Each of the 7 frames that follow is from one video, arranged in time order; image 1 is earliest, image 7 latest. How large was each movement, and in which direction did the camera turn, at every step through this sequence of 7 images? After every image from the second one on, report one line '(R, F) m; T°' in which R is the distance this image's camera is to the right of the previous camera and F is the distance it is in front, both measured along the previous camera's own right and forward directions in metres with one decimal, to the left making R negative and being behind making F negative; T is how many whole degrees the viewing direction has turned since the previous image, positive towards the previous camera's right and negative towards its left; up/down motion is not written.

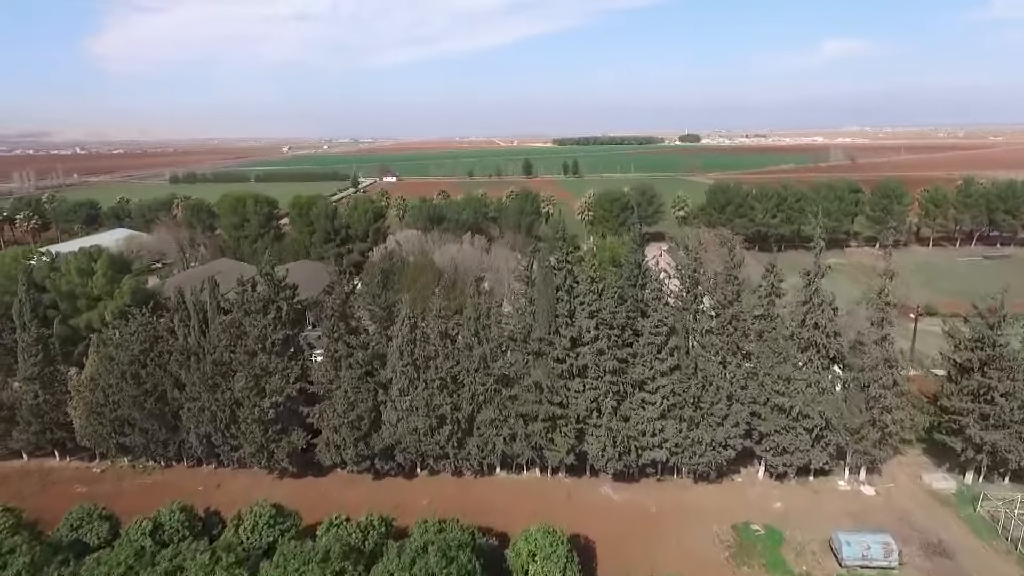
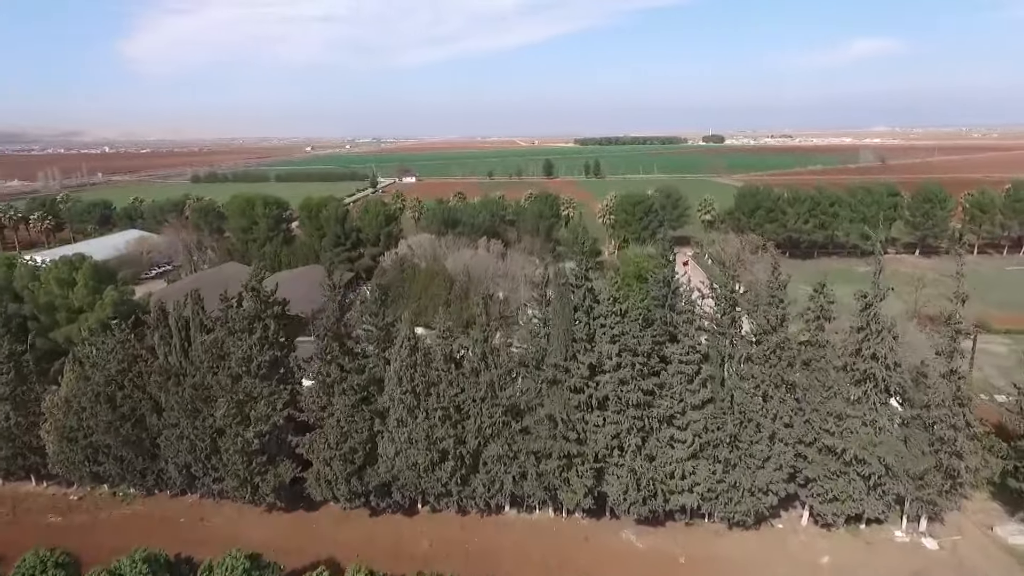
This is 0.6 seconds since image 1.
(+0.2, +2.0) m; -2°
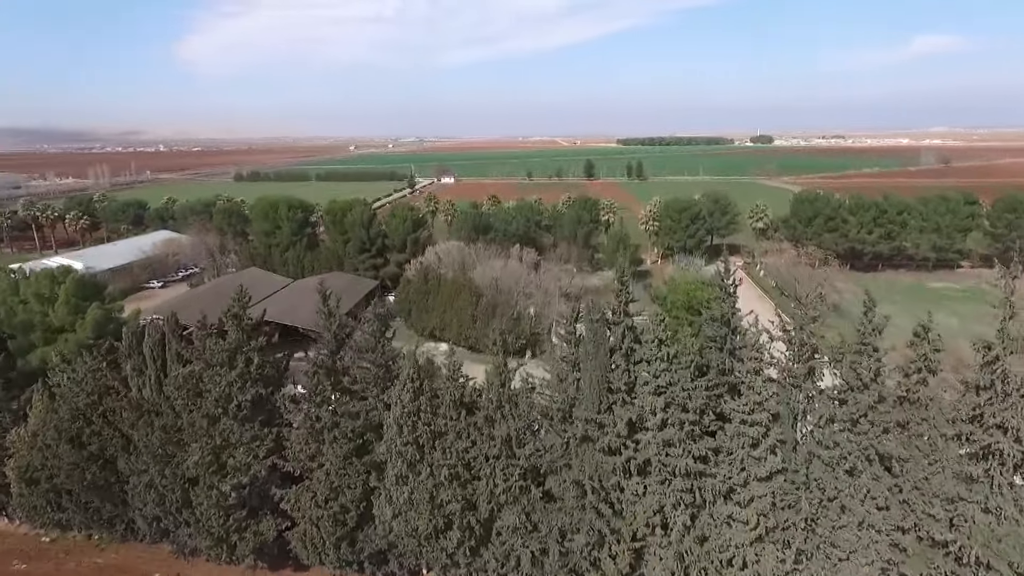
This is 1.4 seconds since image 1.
(+0.3, +2.8) m; -4°
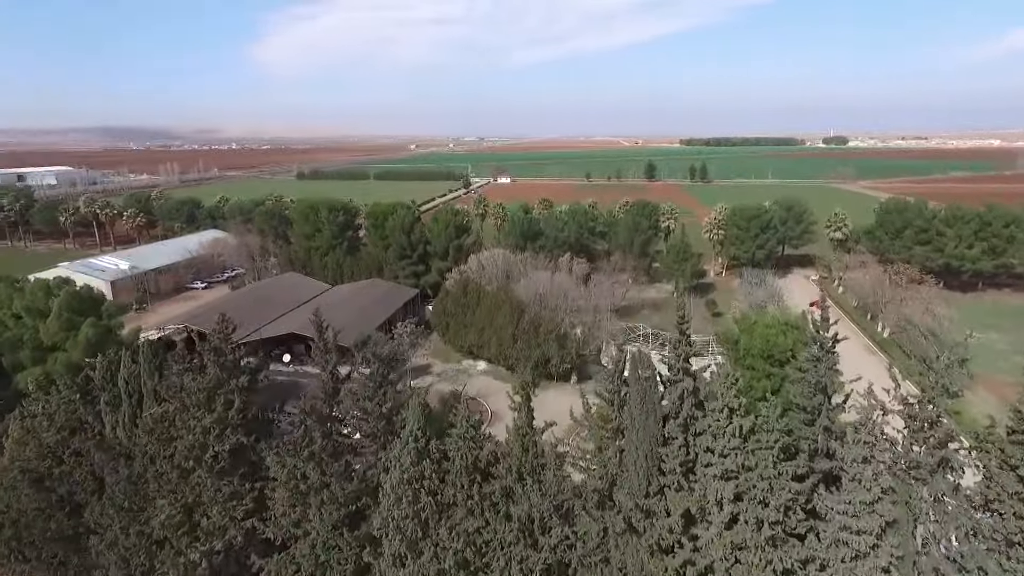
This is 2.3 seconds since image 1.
(+0.5, +2.8) m; -5°
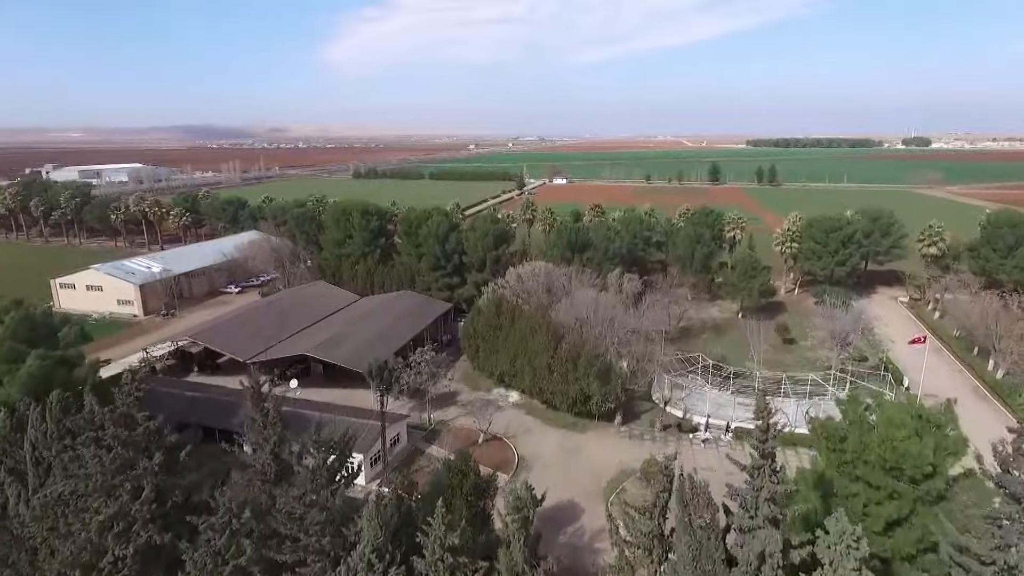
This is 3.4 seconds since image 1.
(+0.7, +3.6) m; -5°
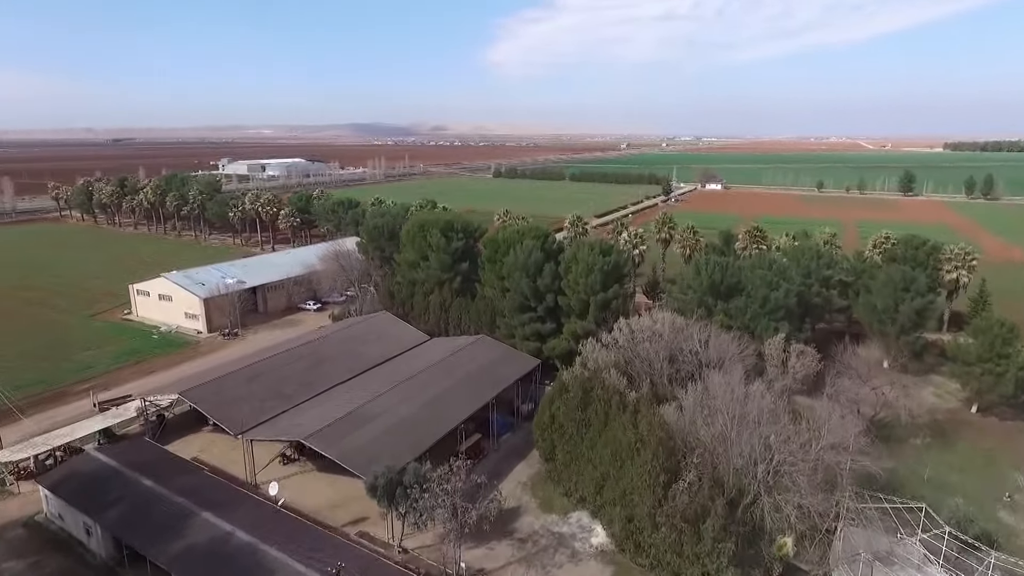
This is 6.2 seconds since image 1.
(+1.2, +9.0) m; -13°
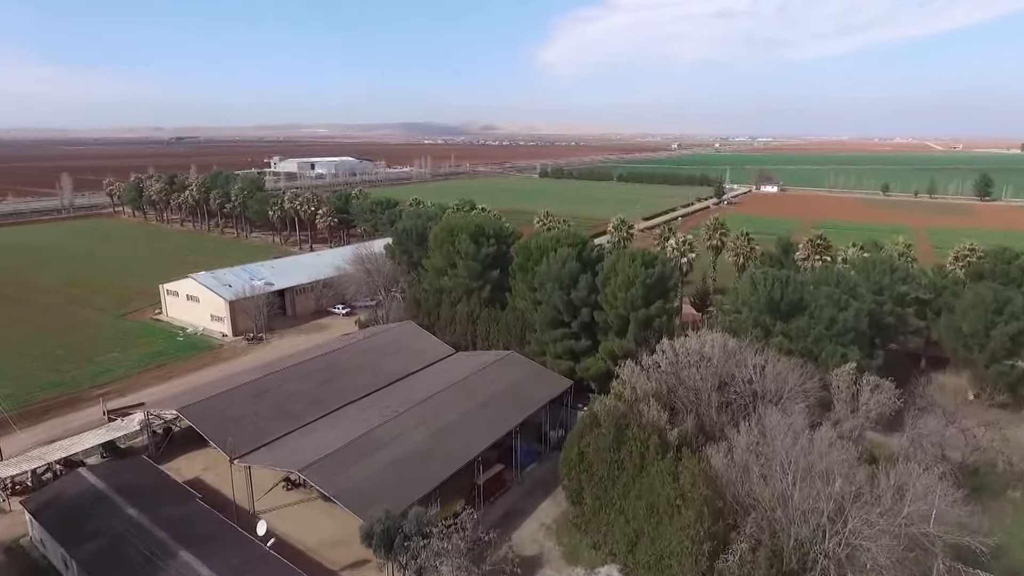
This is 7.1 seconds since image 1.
(+0.5, +2.2) m; -4°
